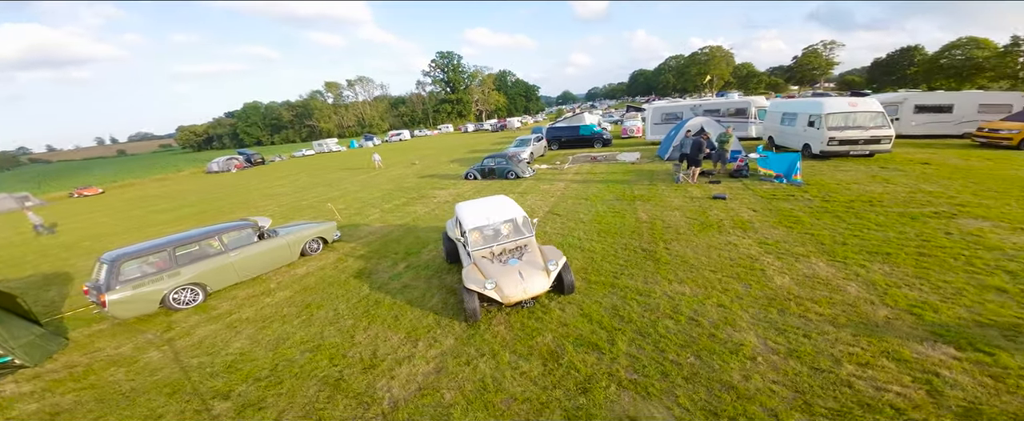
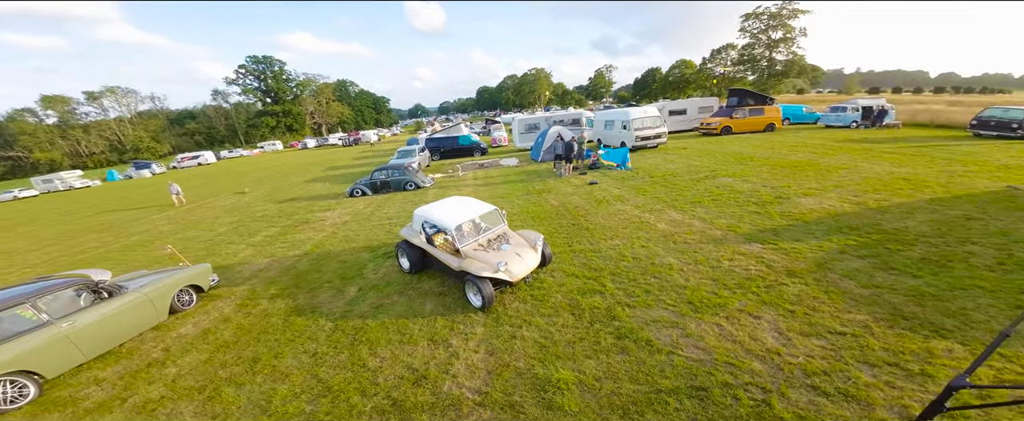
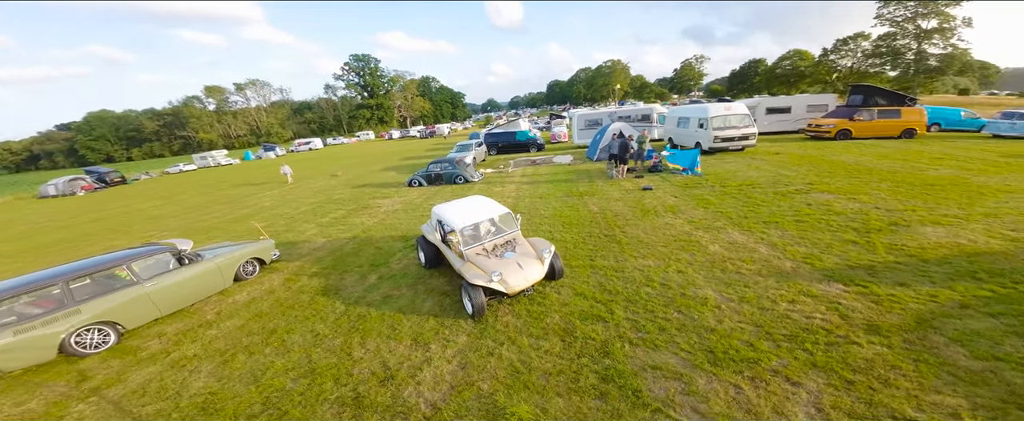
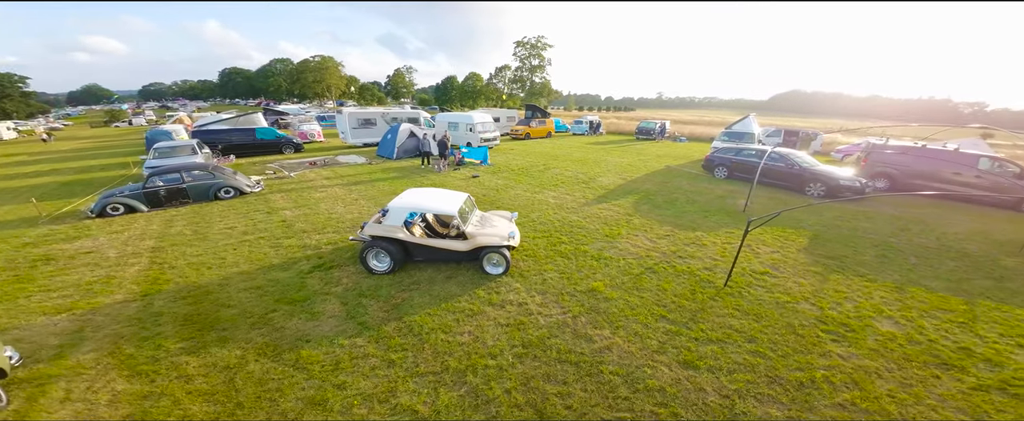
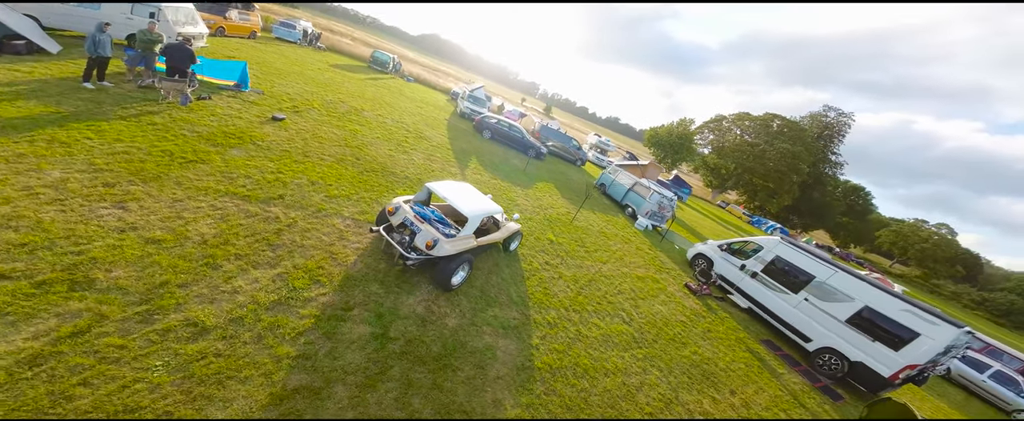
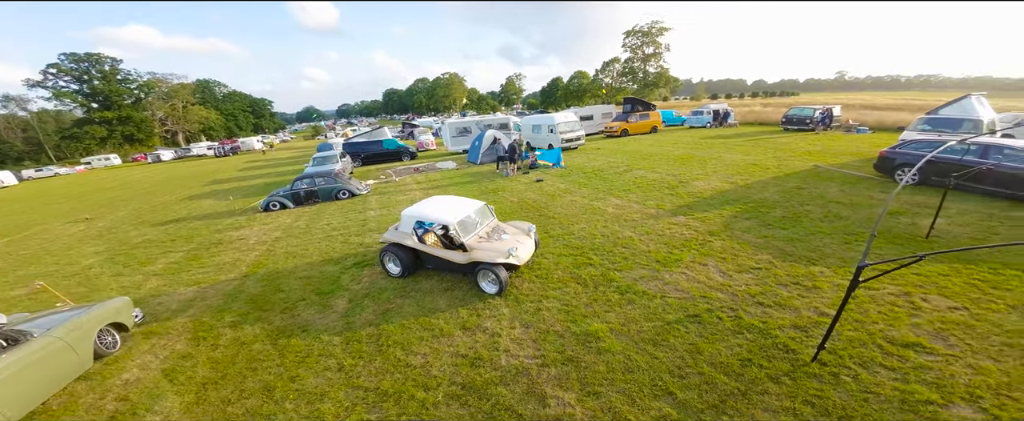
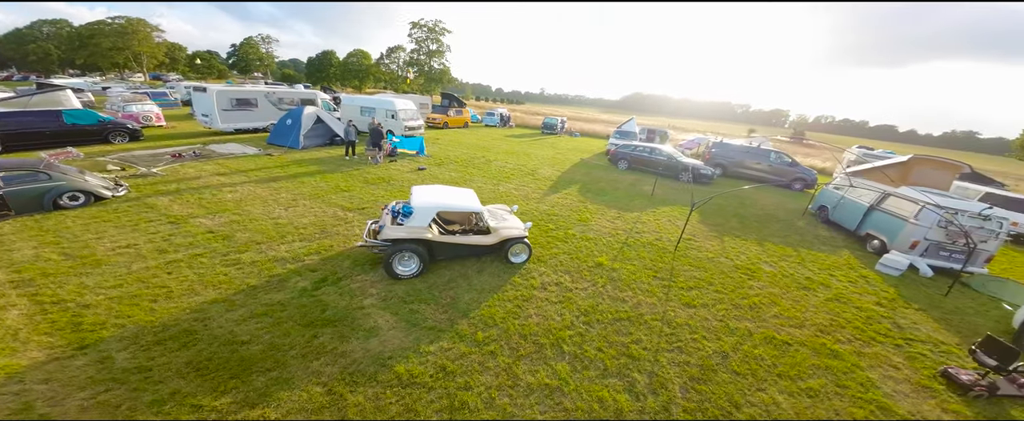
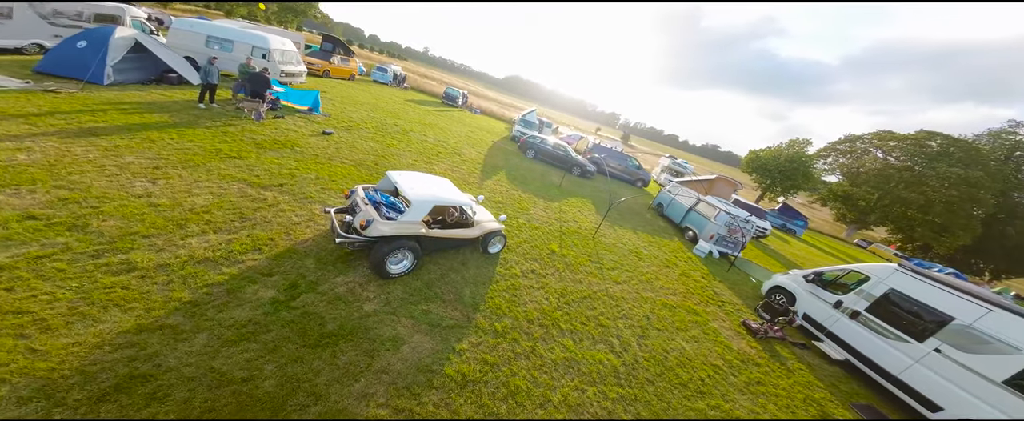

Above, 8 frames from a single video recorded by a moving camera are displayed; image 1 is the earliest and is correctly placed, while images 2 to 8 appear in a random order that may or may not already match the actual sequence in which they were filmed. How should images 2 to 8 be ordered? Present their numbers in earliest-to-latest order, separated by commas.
3, 2, 6, 4, 7, 8, 5
